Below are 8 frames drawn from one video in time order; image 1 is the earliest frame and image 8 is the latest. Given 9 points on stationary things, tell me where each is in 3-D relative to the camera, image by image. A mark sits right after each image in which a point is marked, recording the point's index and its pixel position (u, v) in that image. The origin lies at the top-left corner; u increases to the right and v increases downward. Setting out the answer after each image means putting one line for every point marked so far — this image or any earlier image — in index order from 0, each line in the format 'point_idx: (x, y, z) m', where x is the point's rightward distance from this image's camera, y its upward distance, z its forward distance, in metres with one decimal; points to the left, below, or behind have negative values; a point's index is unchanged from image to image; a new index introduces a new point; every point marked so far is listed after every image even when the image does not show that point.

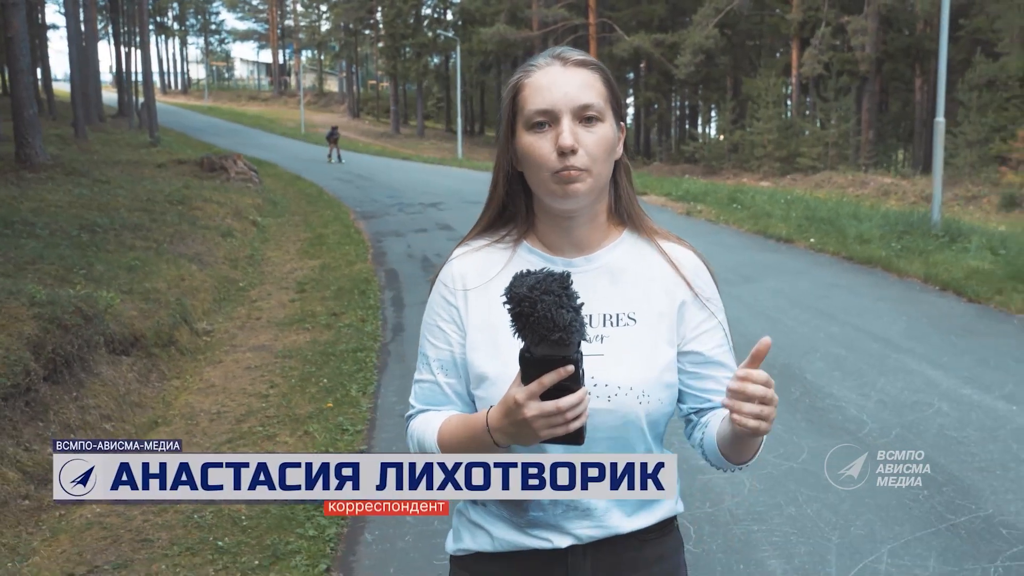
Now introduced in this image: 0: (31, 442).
0: (-3.3, -1.1, +5.9) m
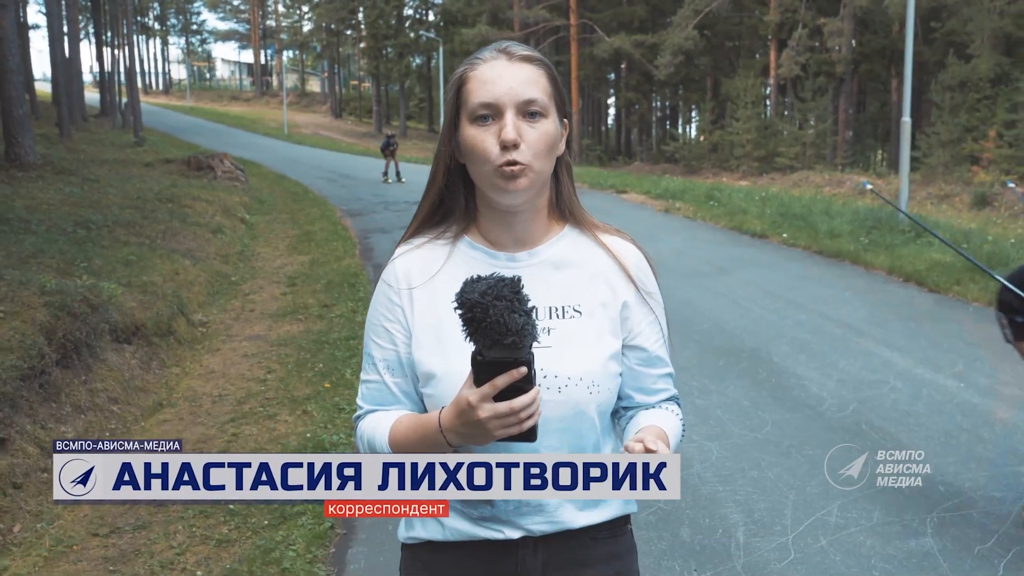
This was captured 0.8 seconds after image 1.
0: (-3.4, -1.0, +6.3) m
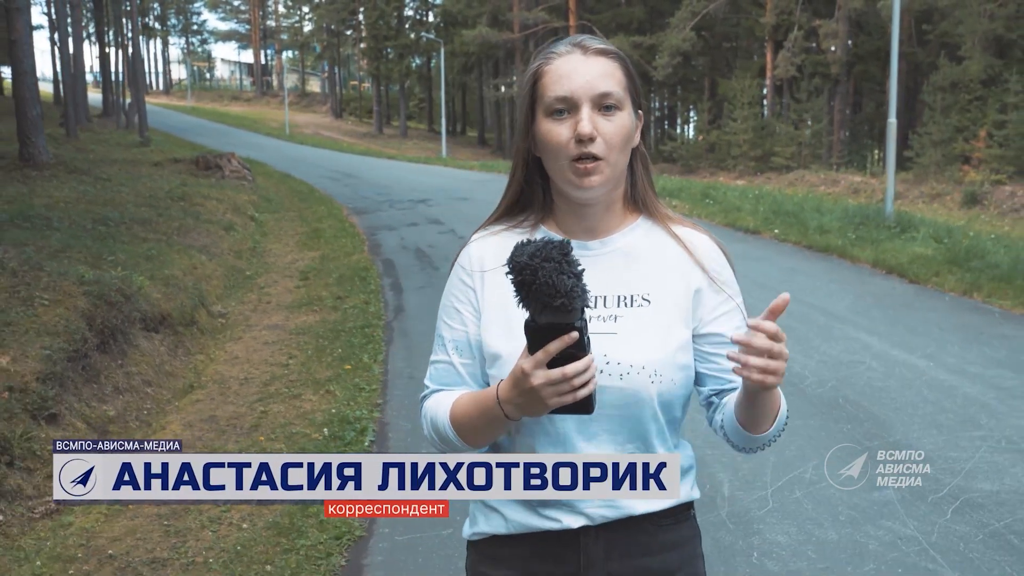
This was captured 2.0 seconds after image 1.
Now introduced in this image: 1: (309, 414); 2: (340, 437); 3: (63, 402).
0: (-3.4, -0.9, +6.8) m
1: (-1.6, -1.0, +6.7) m
2: (-1.2, -1.1, +6.2) m
3: (-3.4, -0.9, +6.5) m
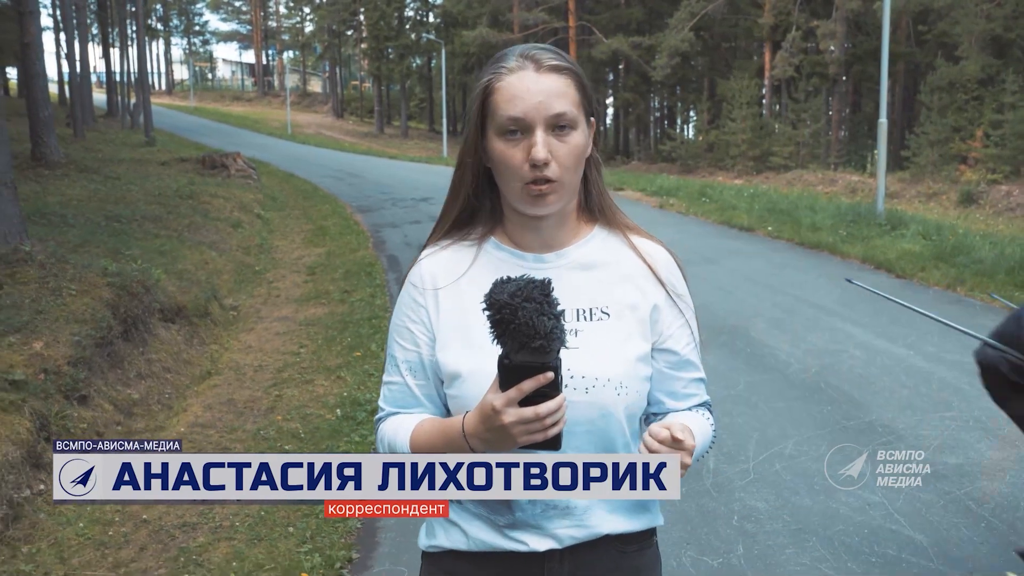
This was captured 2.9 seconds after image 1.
0: (-3.4, -0.8, +7.2) m
1: (-1.6, -0.9, +7.1) m
2: (-1.2, -1.0, +6.6) m
3: (-3.4, -0.8, +6.9) m
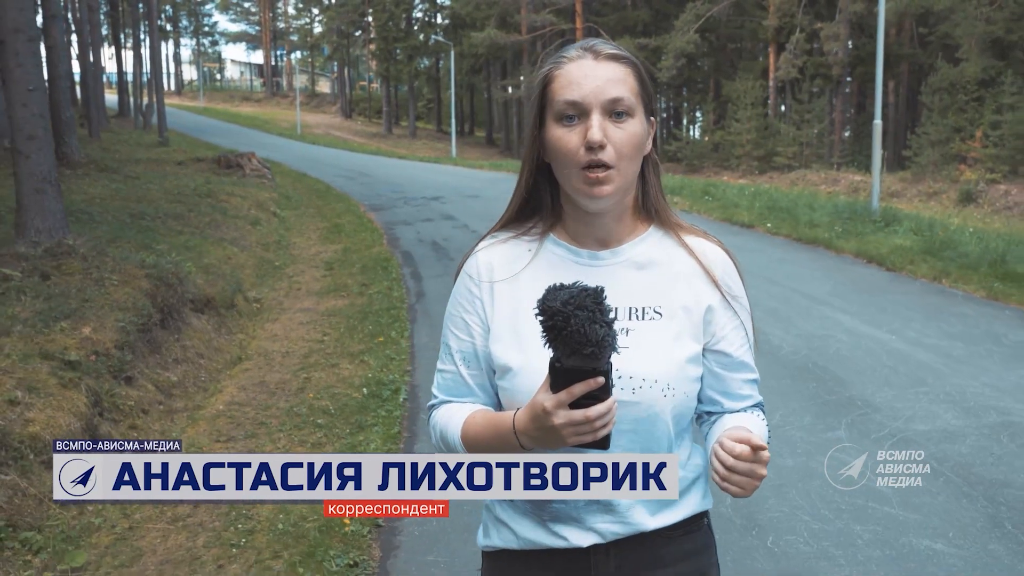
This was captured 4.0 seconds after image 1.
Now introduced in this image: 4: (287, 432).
0: (-3.3, -0.7, +7.8) m
1: (-1.5, -0.8, +7.7) m
2: (-1.1, -0.9, +7.1) m
3: (-3.3, -0.7, +7.5) m
4: (-1.7, -1.1, +6.5) m
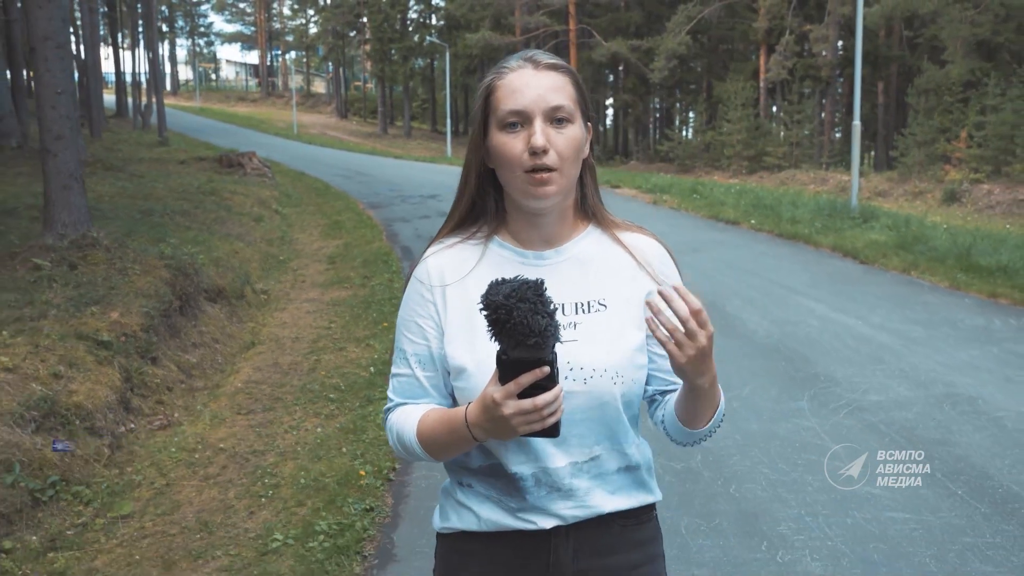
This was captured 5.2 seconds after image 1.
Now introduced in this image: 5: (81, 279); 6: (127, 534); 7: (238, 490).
0: (-3.3, -0.6, +8.4) m
1: (-1.5, -0.7, +8.3) m
2: (-1.2, -0.8, +7.8) m
3: (-3.3, -0.6, +8.1) m
4: (-1.7, -1.0, +7.2) m
5: (-4.3, +0.1, +8.6) m
6: (-2.3, -1.5, +5.1) m
7: (-1.8, -1.3, +5.6) m
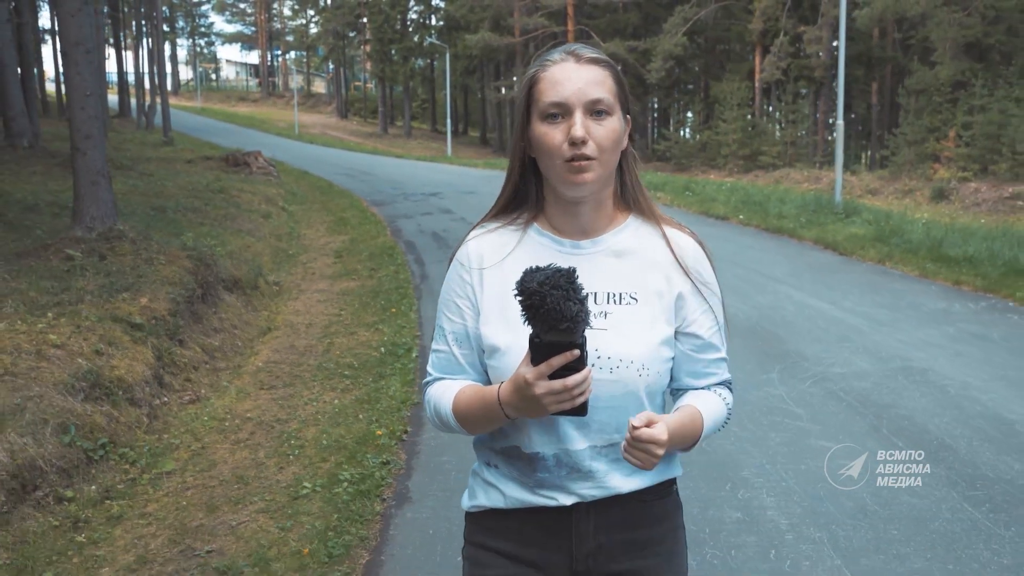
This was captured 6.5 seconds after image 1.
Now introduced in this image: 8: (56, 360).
0: (-3.3, -0.5, +9.1) m
1: (-1.5, -0.6, +9.0) m
2: (-1.2, -0.6, +8.4) m
3: (-3.3, -0.4, +8.8) m
4: (-1.8, -0.8, +7.8) m
5: (-4.4, +0.2, +9.3) m
6: (-2.3, -1.3, +5.8) m
7: (-1.8, -1.2, +6.2) m
8: (-3.6, -0.6, +6.7) m
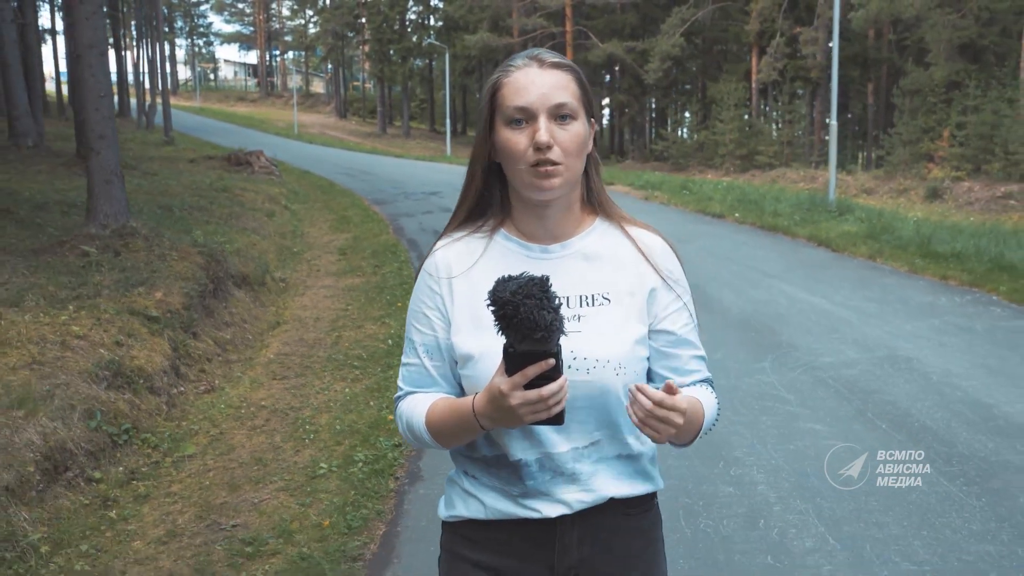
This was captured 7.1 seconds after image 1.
0: (-3.3, -0.4, +9.4) m
1: (-1.5, -0.5, +9.3) m
2: (-1.1, -0.6, +8.7) m
3: (-3.3, -0.4, +9.1) m
4: (-1.7, -0.8, +8.1) m
5: (-4.3, +0.3, +9.6) m
6: (-2.3, -1.3, +6.1) m
7: (-1.8, -1.1, +6.5) m
8: (-3.5, -0.5, +7.0) m
